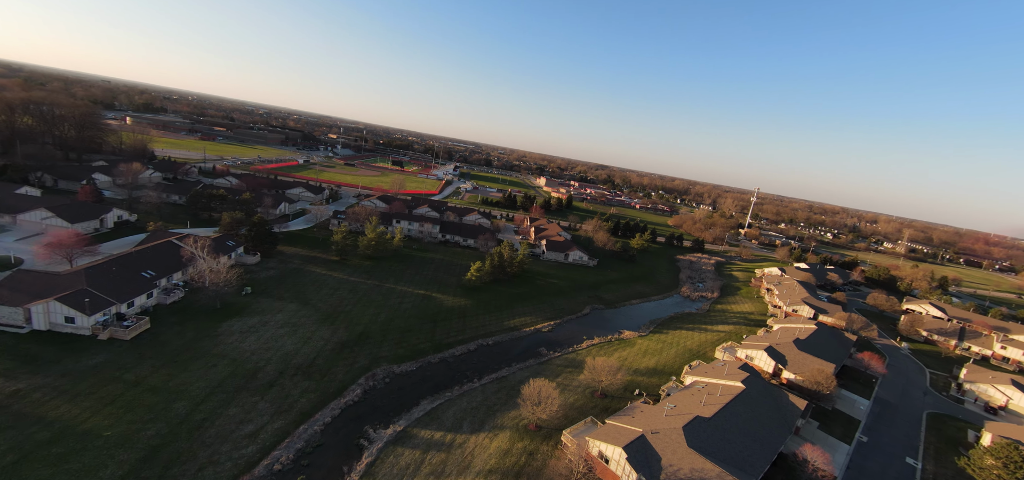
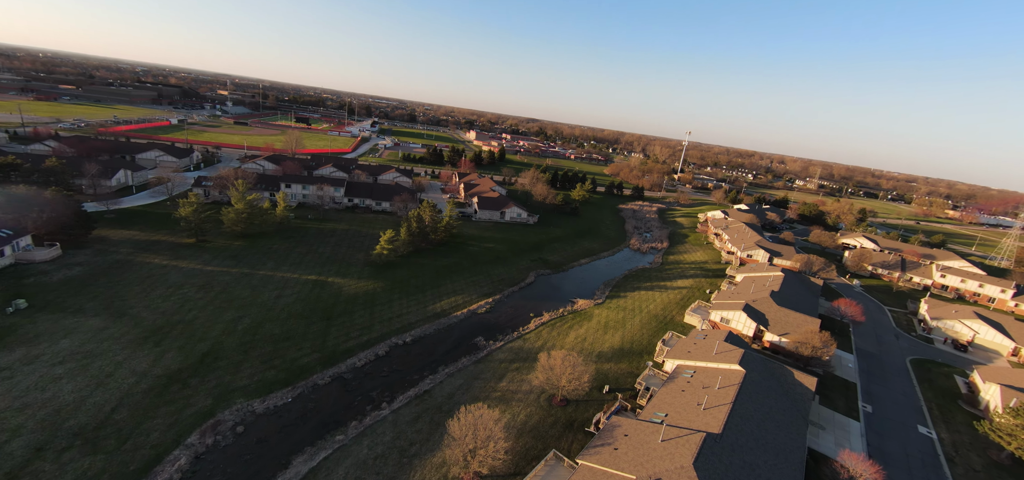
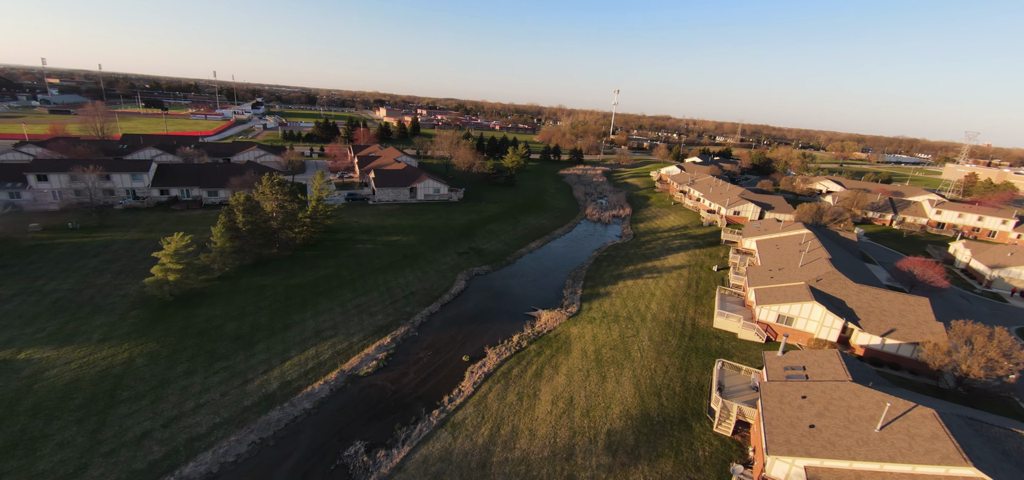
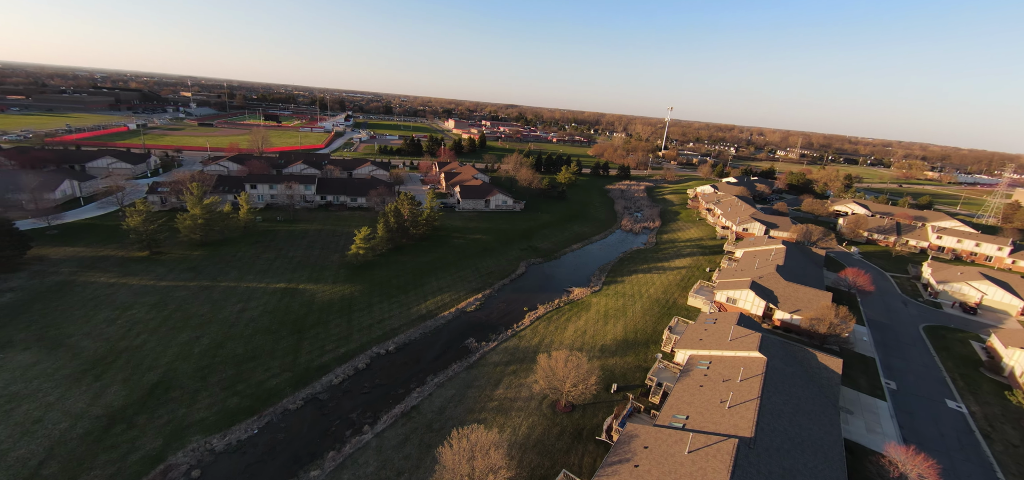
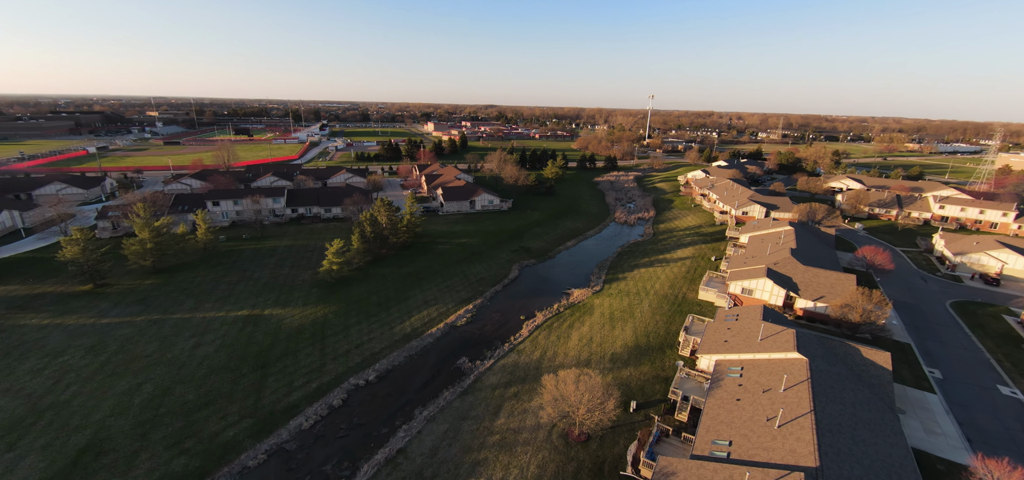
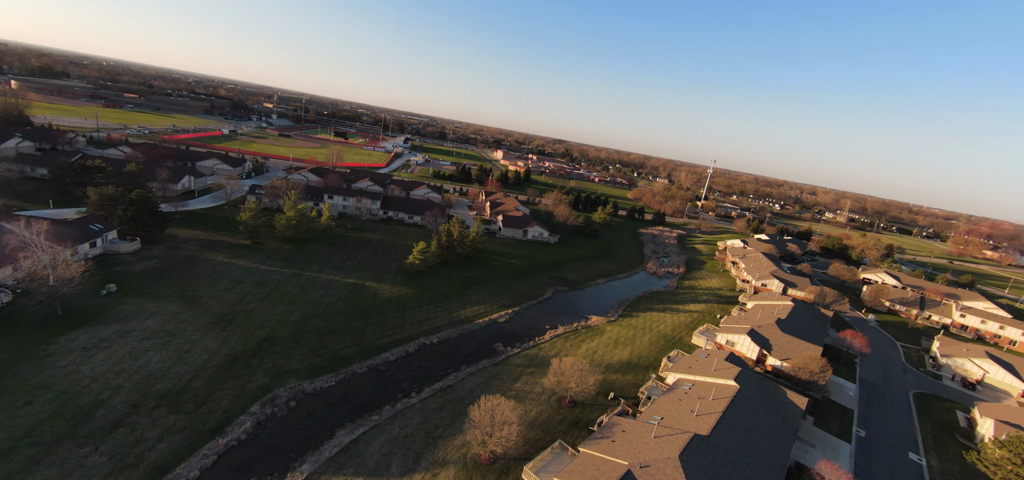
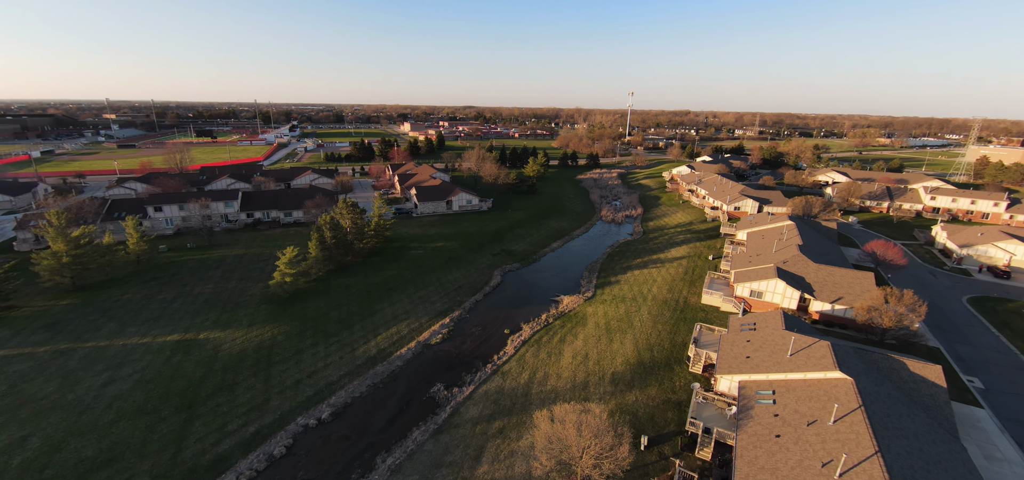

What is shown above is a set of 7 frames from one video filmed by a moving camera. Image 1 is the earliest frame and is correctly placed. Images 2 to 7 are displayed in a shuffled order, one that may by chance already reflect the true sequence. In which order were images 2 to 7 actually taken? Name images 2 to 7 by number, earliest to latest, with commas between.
6, 2, 4, 5, 7, 3
